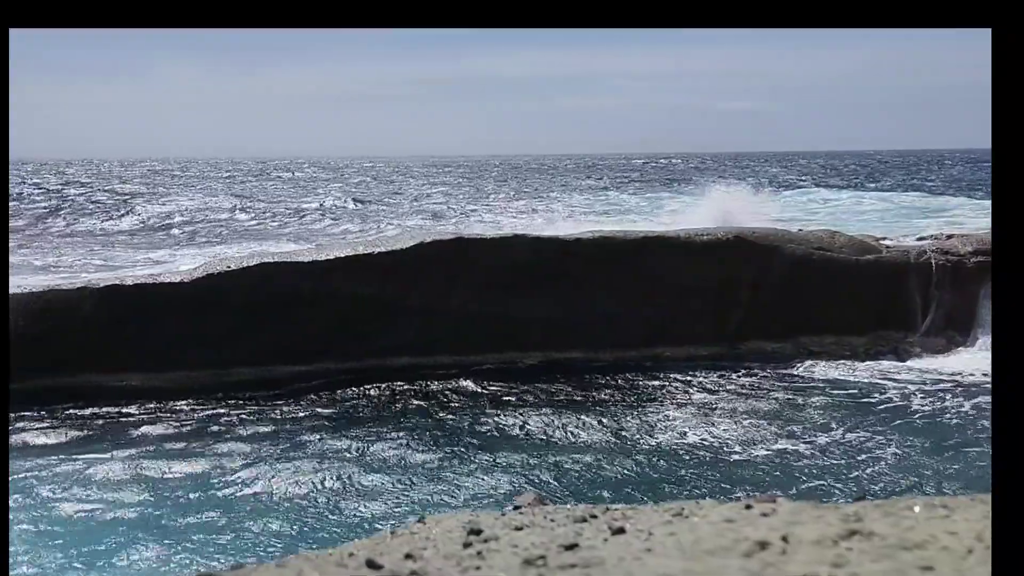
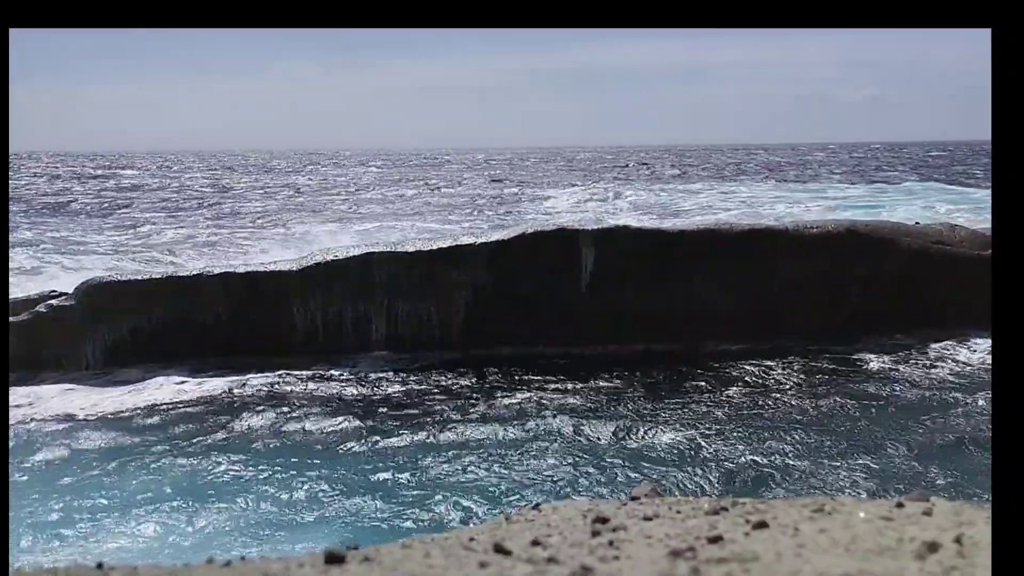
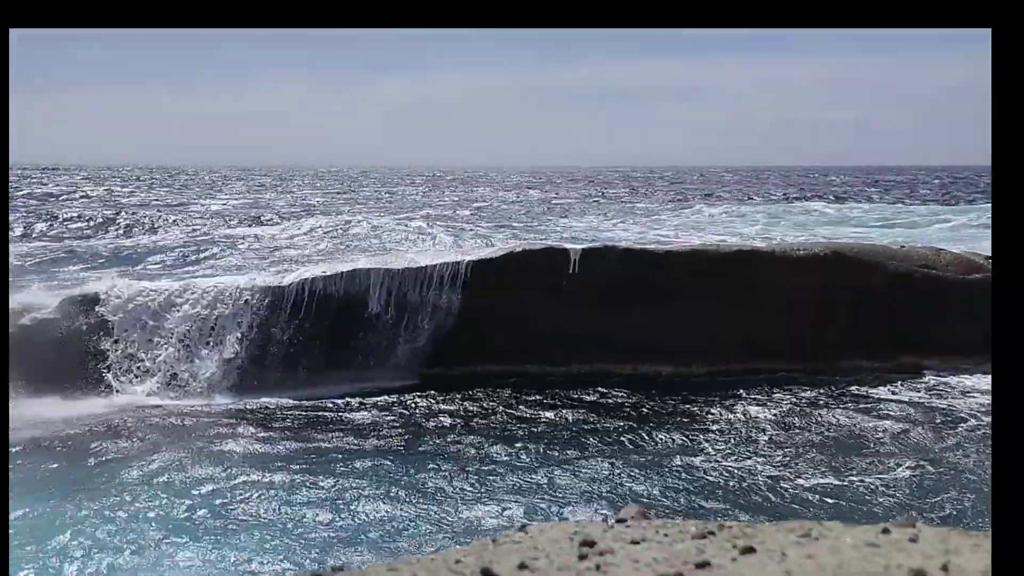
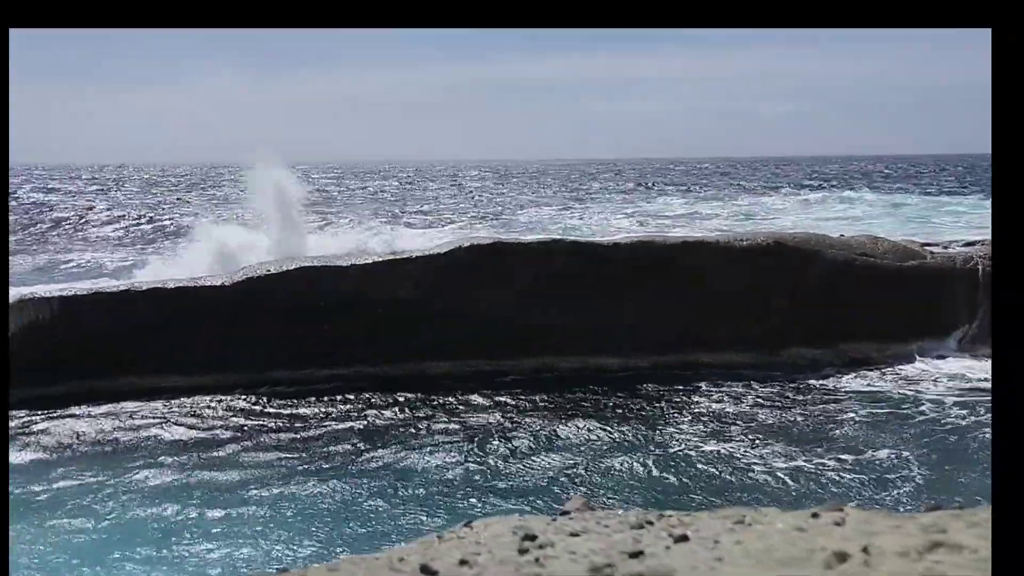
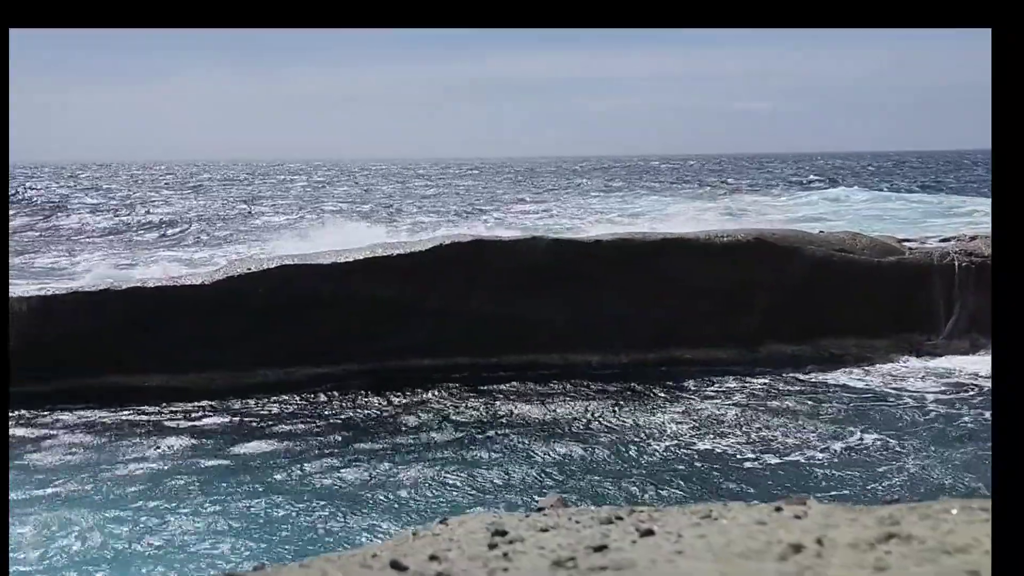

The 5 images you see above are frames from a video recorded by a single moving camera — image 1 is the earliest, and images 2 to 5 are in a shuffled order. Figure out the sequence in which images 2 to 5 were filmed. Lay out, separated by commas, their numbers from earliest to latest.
5, 4, 3, 2
